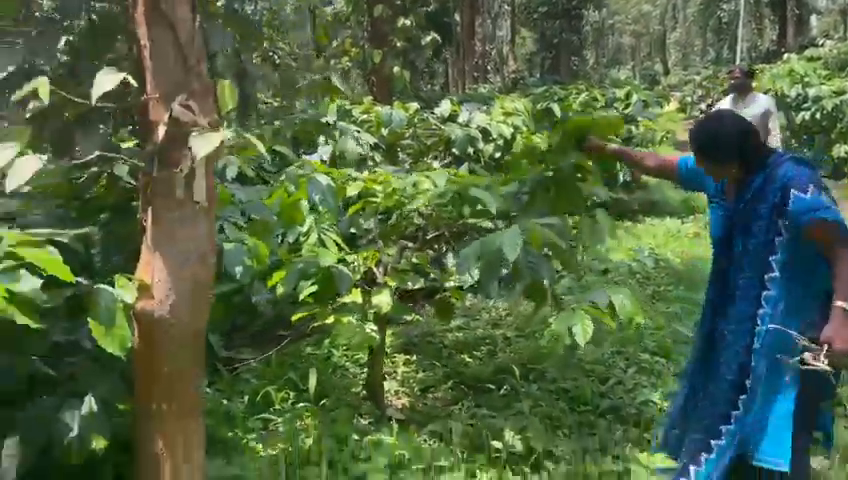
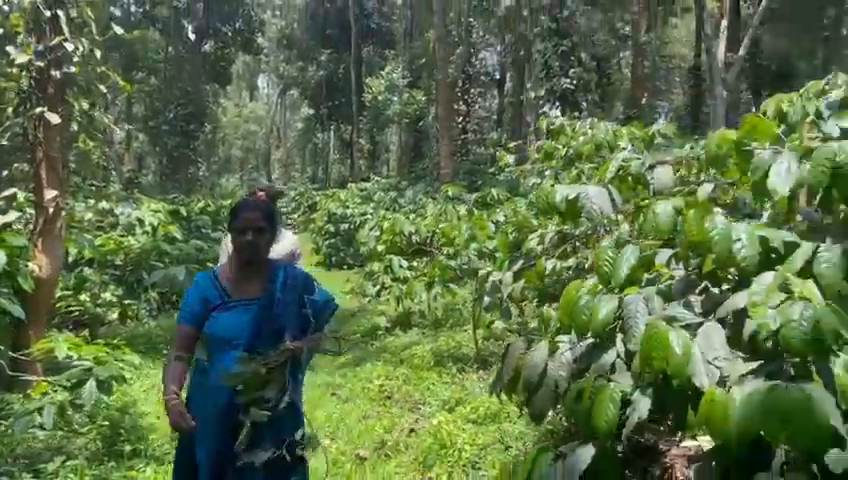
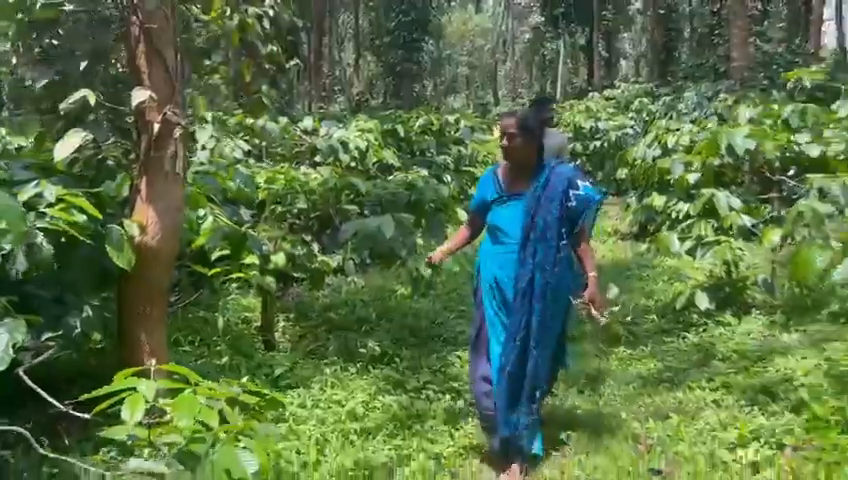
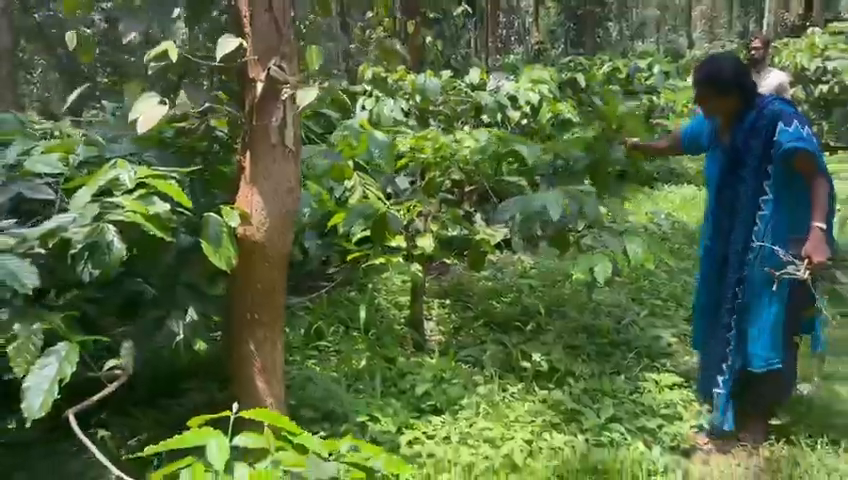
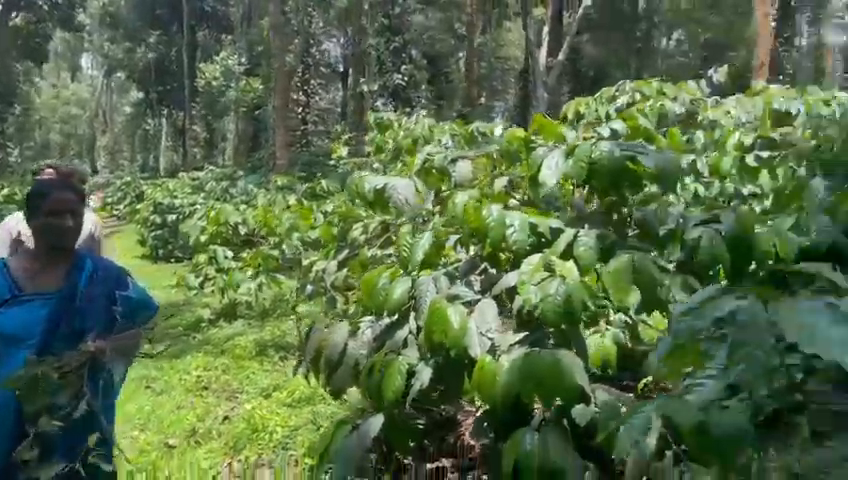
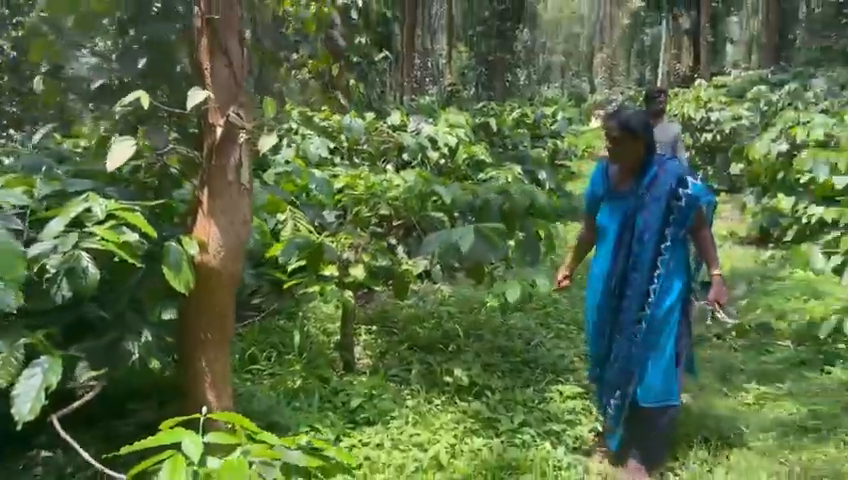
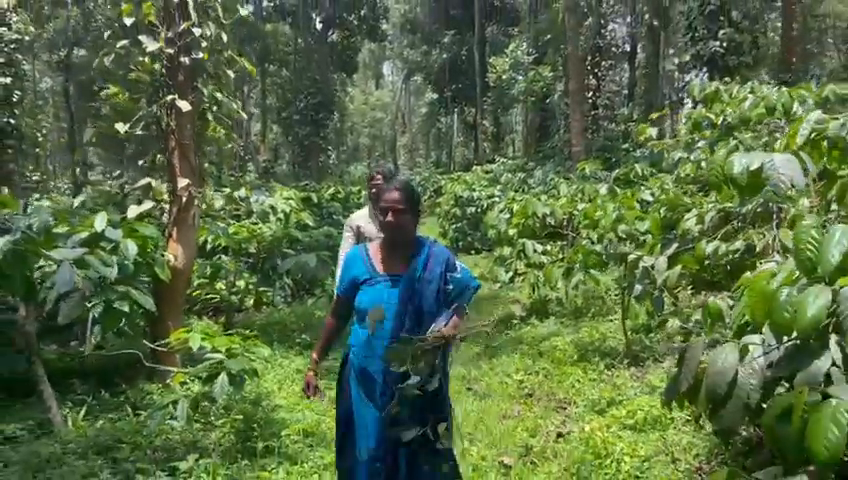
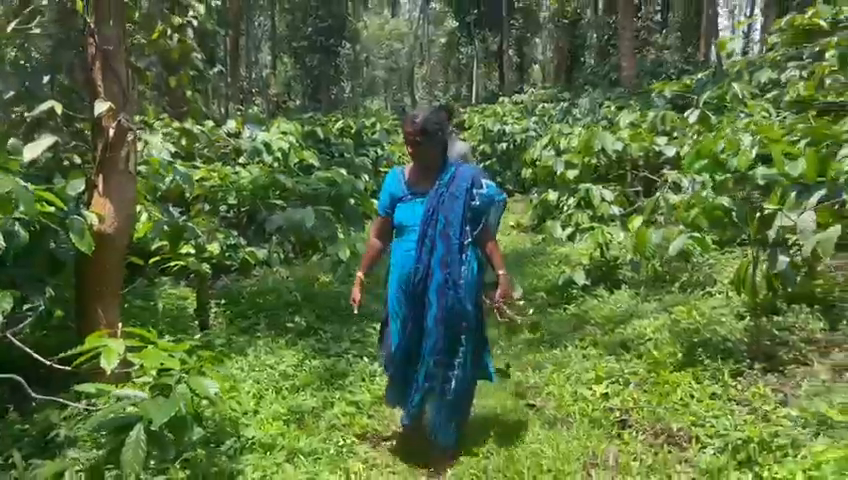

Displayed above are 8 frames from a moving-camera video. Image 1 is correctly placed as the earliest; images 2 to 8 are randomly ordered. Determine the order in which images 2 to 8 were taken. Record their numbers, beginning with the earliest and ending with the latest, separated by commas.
4, 6, 3, 8, 7, 2, 5
